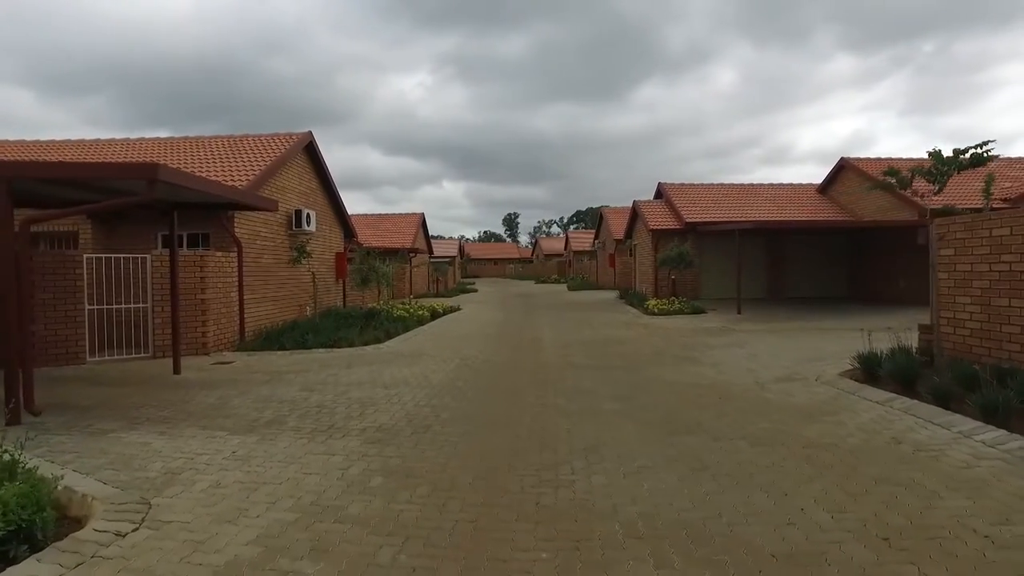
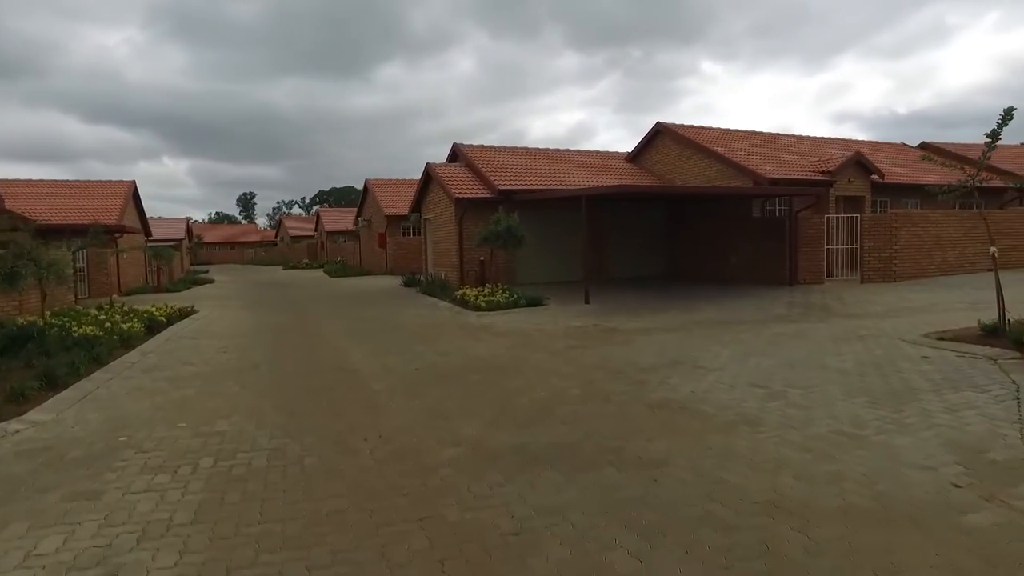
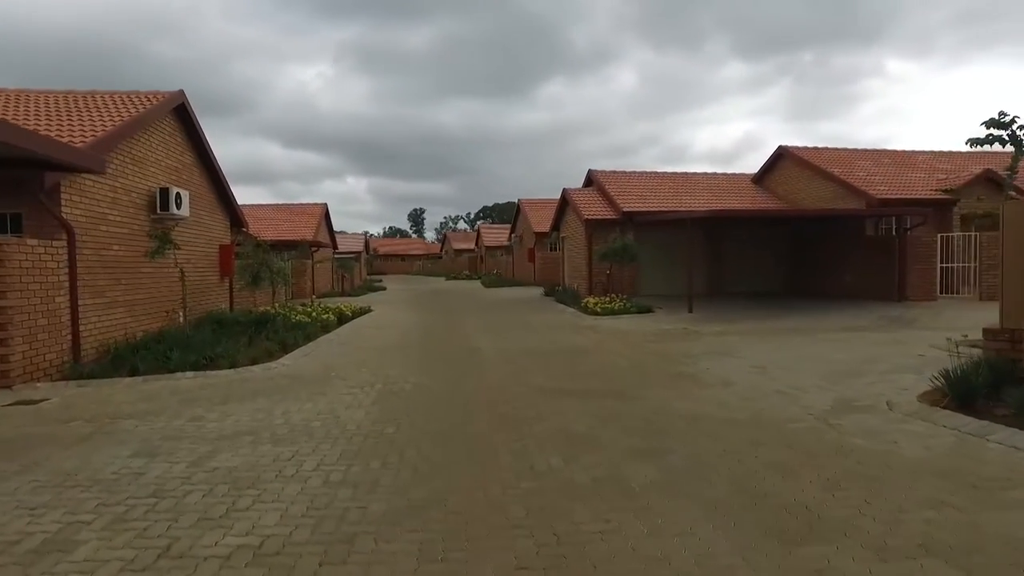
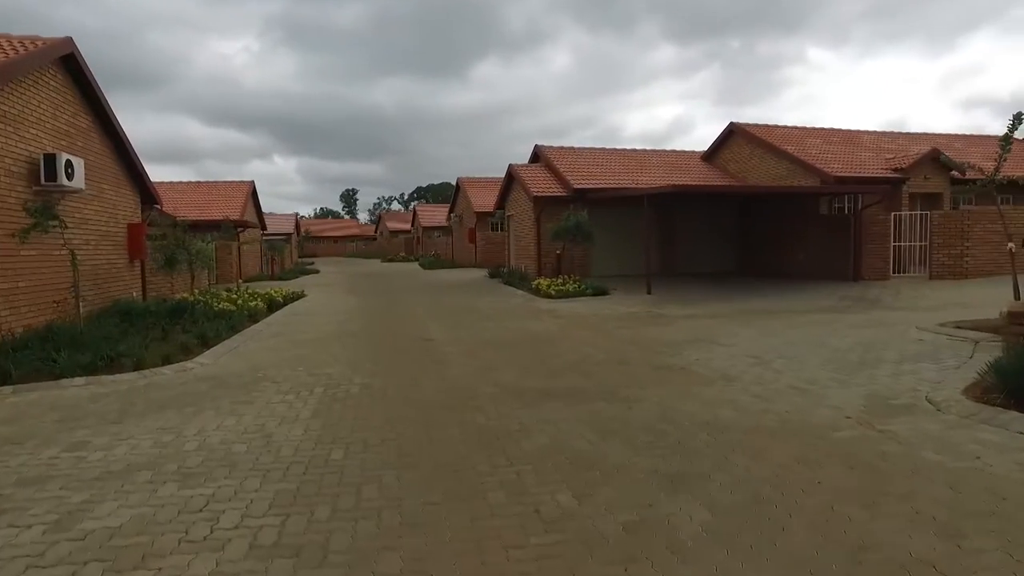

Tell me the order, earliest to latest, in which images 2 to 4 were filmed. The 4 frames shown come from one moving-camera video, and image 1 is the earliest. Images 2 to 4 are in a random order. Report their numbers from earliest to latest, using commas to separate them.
3, 4, 2
